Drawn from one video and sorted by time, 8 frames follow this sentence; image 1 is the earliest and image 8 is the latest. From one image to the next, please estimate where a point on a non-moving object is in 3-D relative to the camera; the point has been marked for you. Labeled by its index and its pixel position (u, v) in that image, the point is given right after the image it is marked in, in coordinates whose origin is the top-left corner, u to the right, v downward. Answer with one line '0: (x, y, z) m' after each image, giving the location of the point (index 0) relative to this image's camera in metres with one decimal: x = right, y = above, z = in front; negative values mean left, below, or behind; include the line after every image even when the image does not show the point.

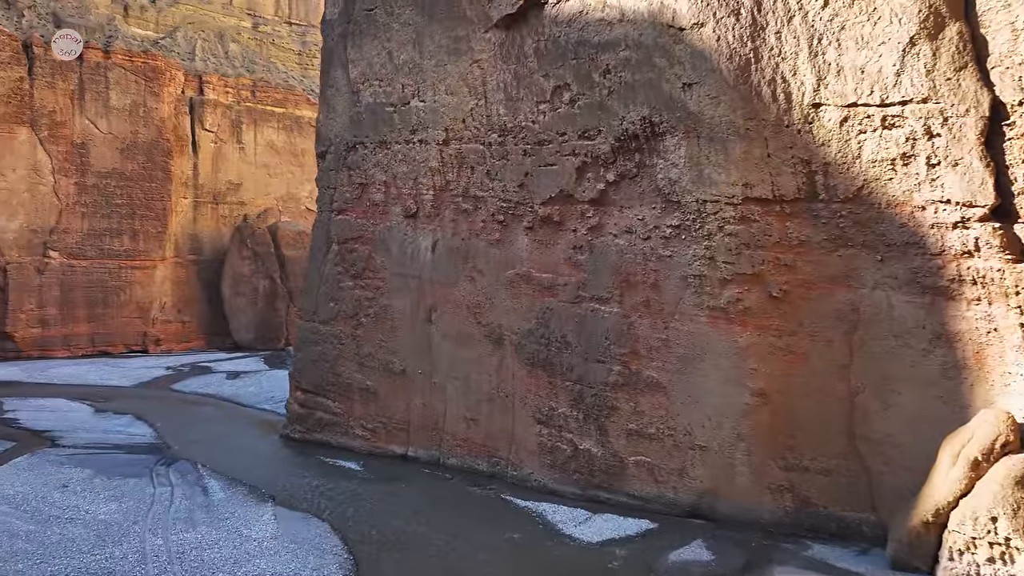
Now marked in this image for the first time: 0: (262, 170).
0: (-5.2, +2.5, +18.2) m
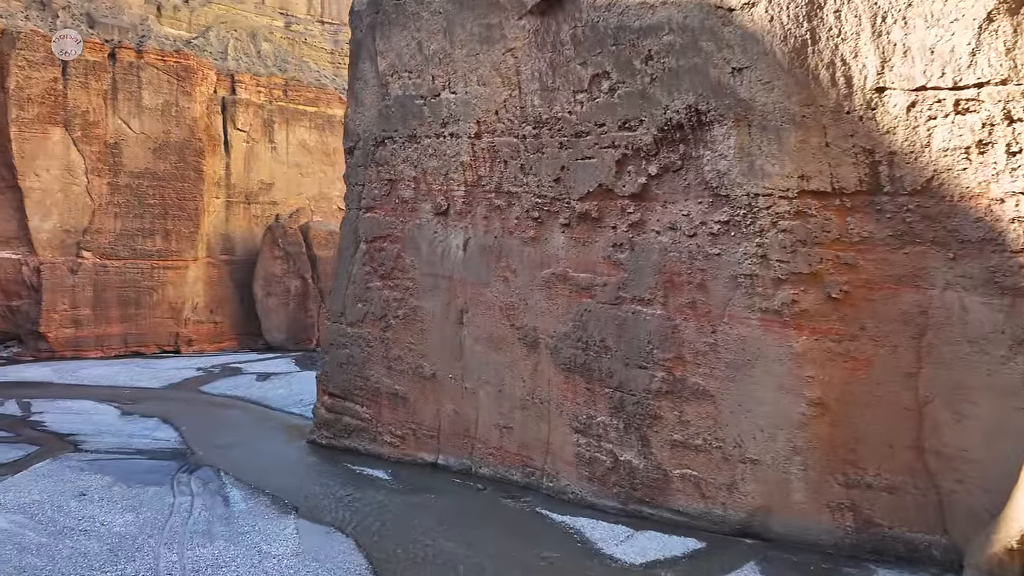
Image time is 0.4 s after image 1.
0: (-4.5, +2.5, +18.1) m
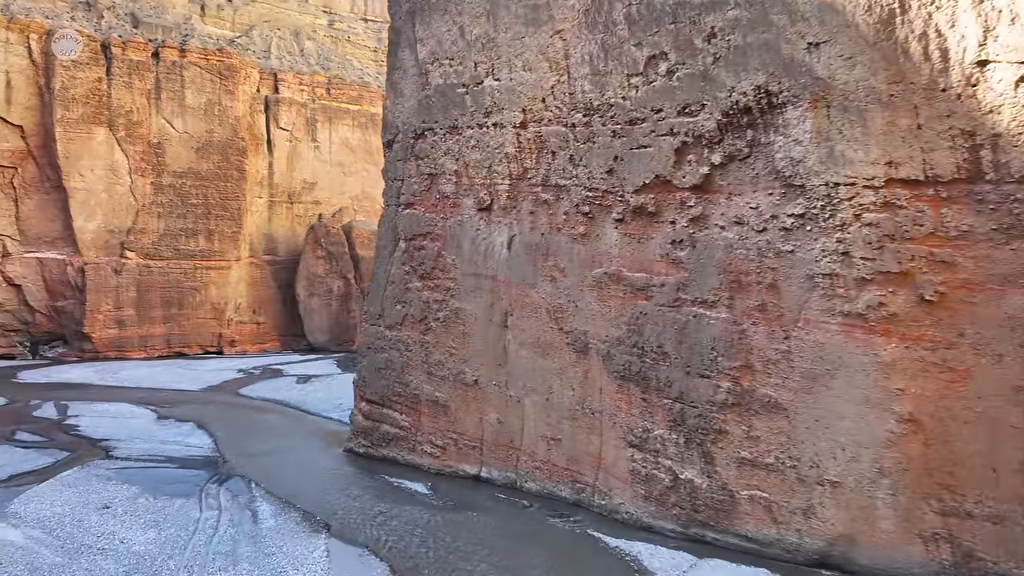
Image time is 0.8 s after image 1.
0: (-3.6, +2.5, +17.9) m
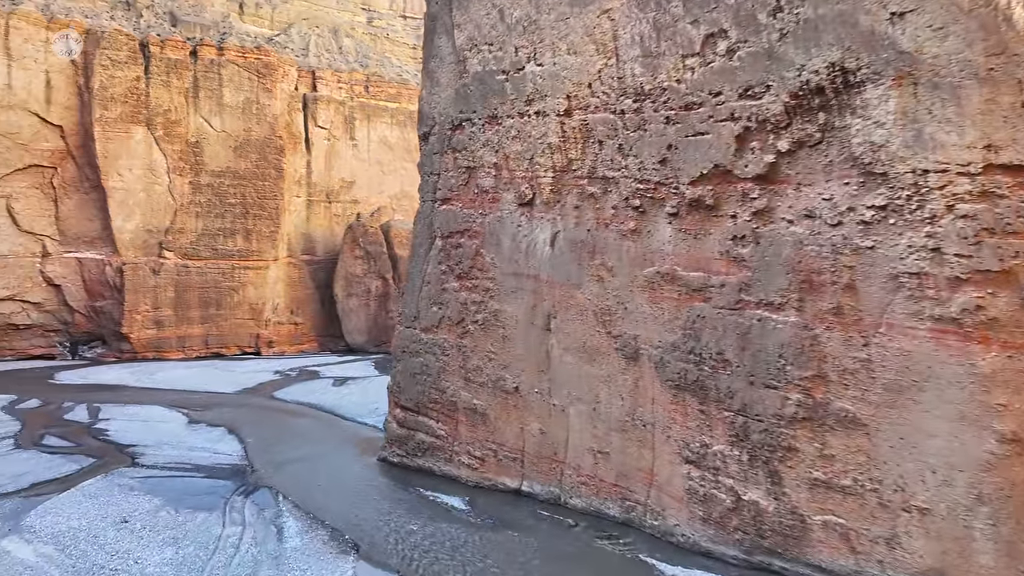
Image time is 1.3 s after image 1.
0: (-2.8, +2.4, +17.7) m
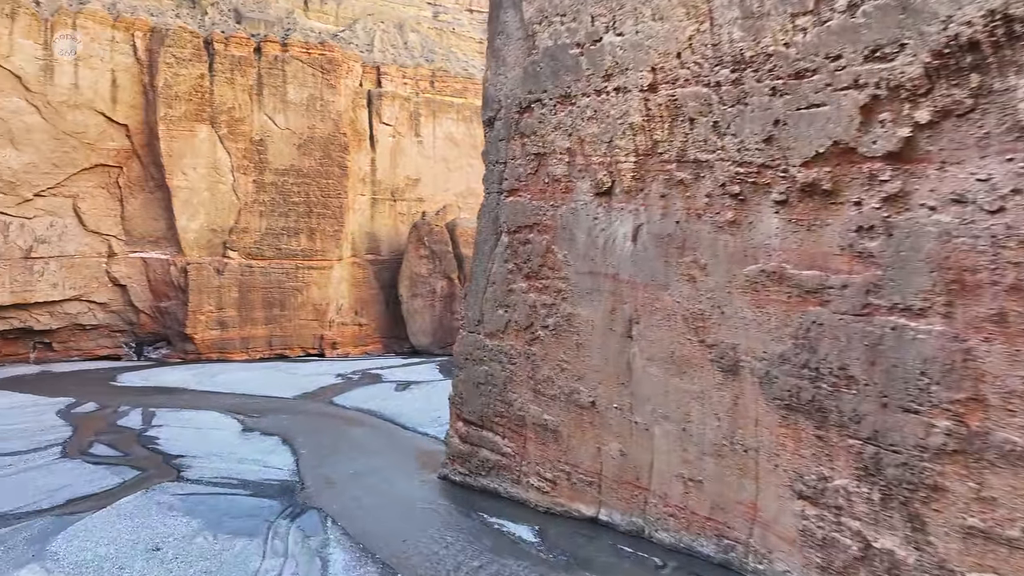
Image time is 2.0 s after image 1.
0: (-1.4, +2.4, +17.3) m
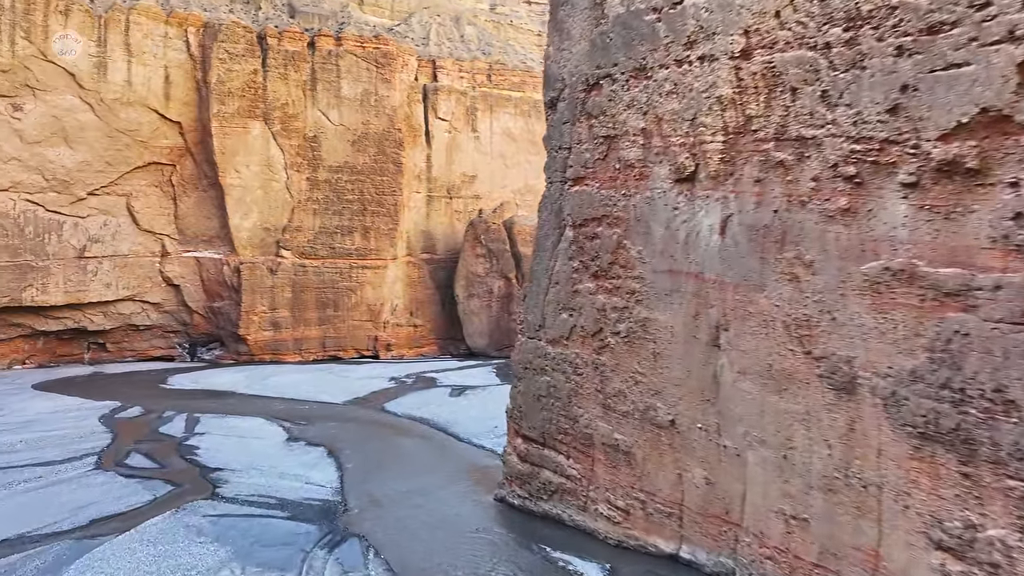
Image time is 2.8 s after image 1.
0: (-0.3, +2.4, +16.7) m
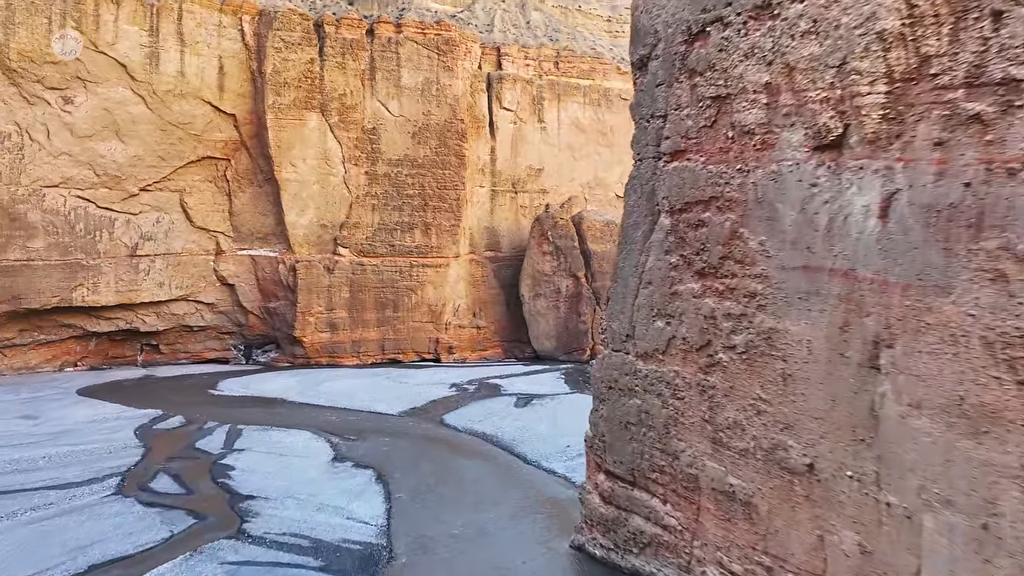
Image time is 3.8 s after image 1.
0: (+1.0, +2.5, +15.8) m
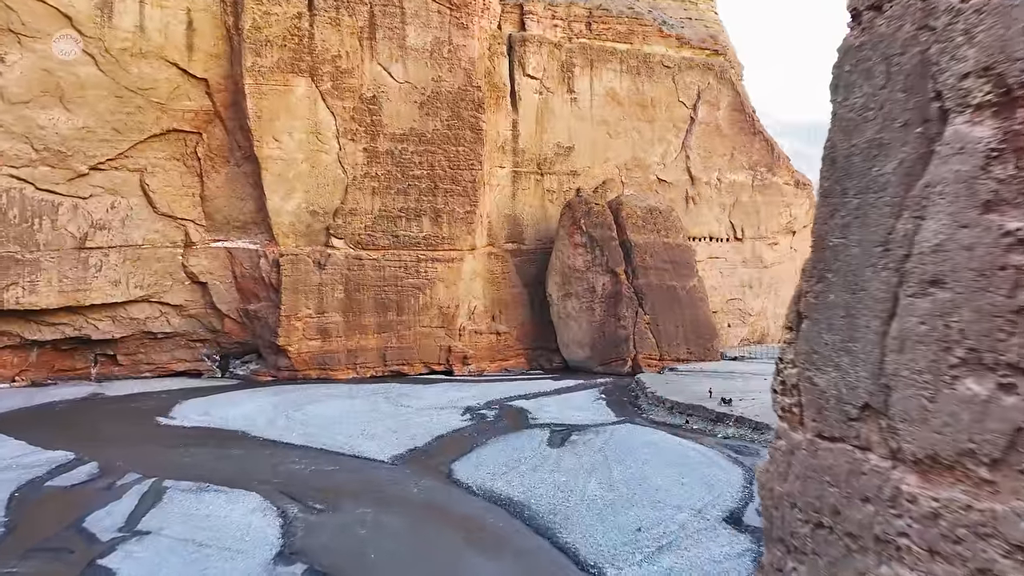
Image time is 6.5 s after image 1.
0: (+1.4, +2.5, +13.6) m
